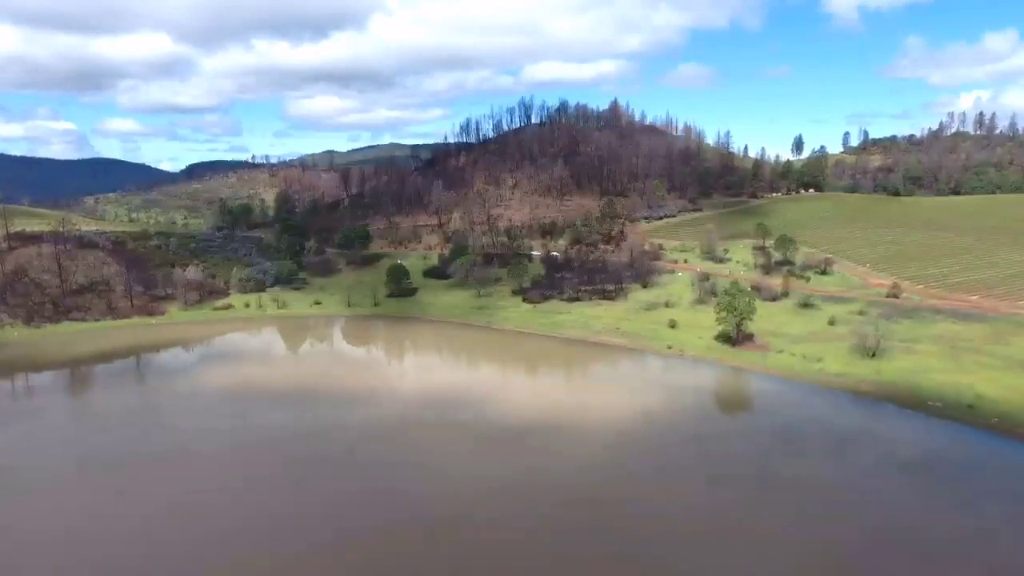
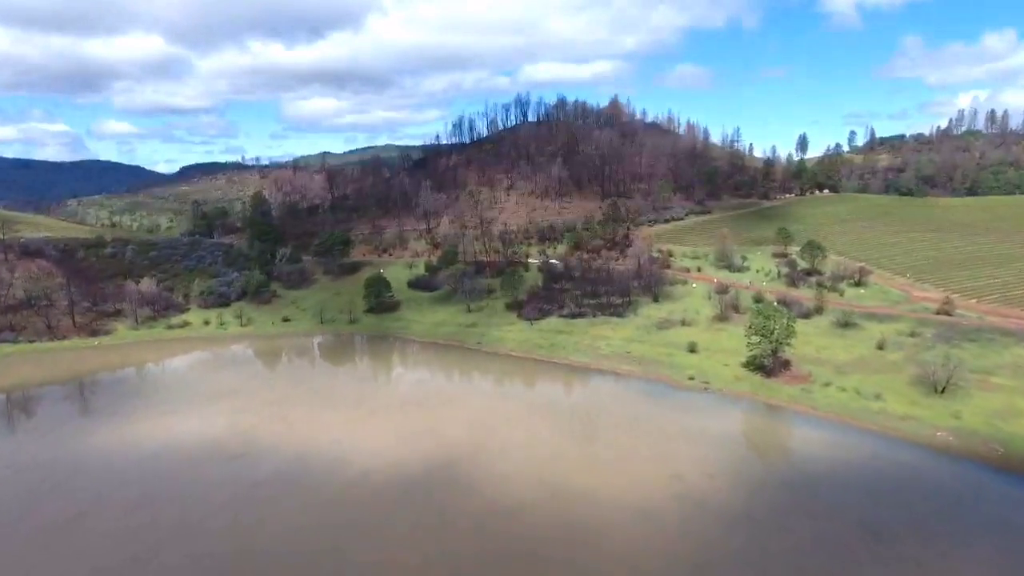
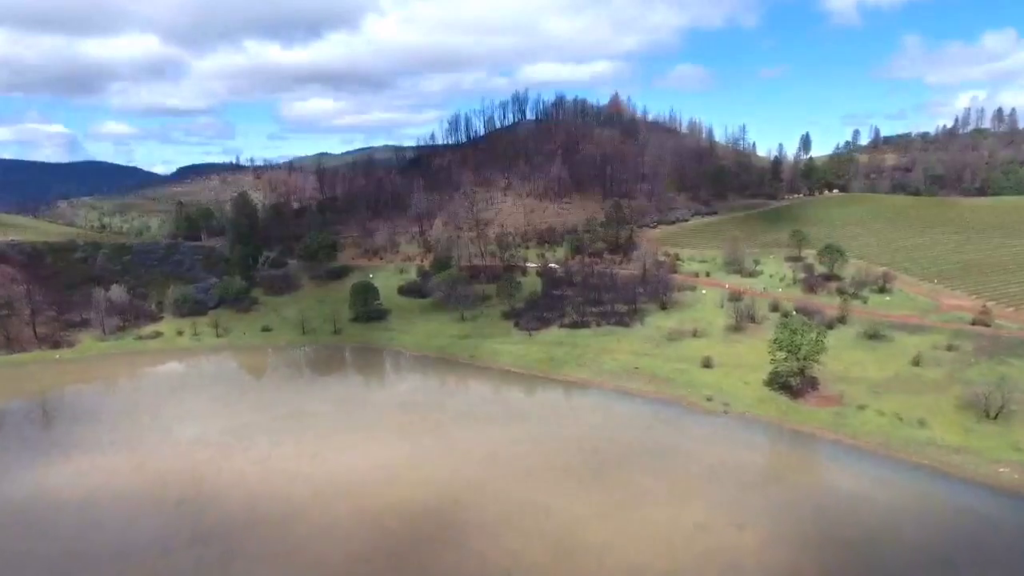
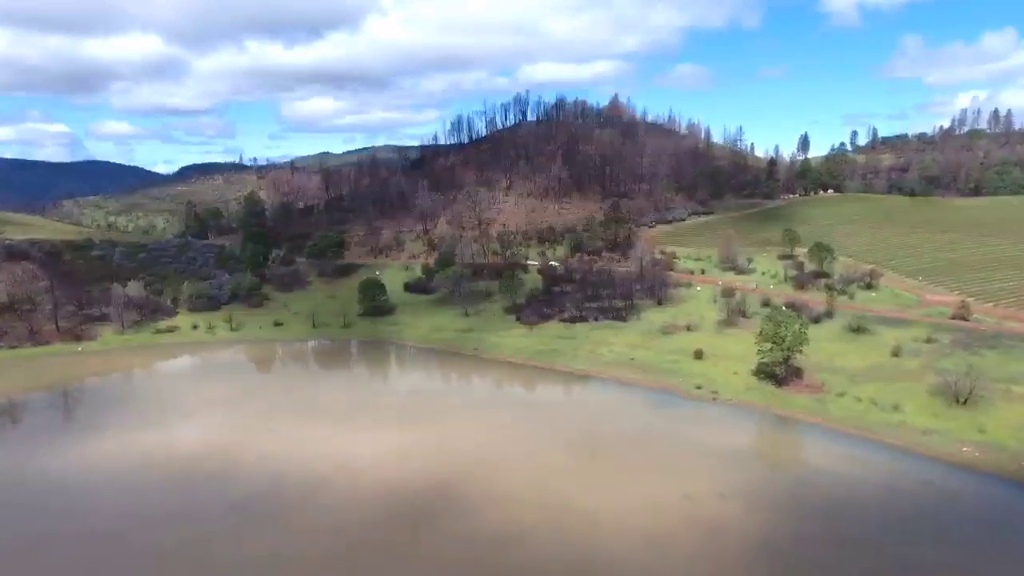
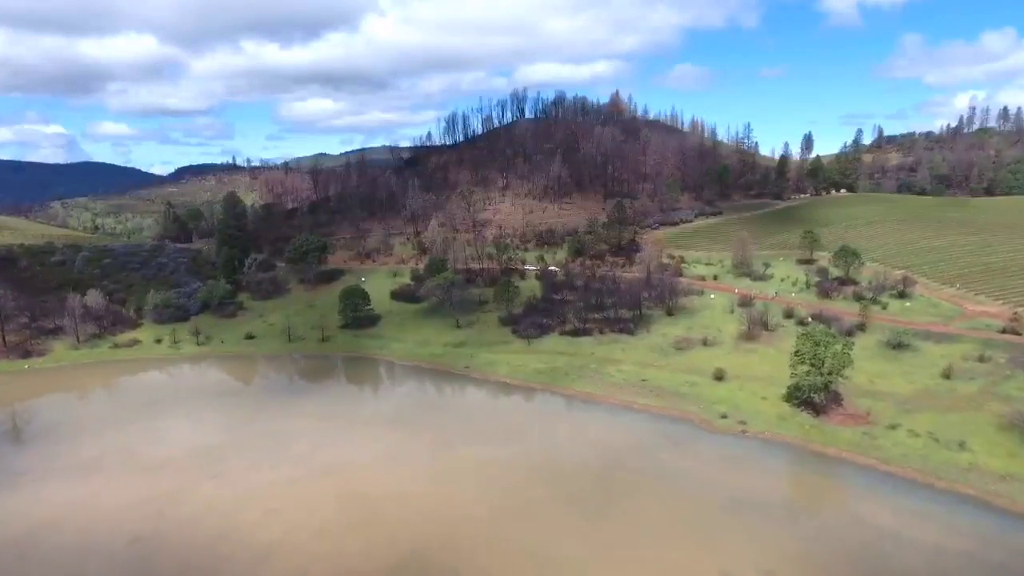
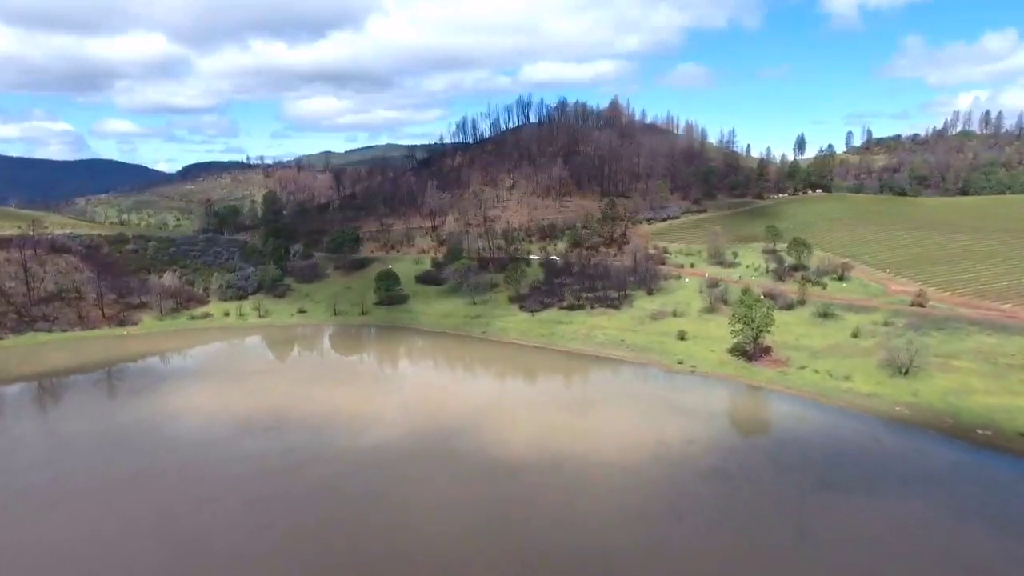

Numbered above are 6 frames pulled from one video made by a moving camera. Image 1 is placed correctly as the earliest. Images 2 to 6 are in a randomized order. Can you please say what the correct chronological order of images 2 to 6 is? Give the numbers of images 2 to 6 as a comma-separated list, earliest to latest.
6, 2, 4, 3, 5
